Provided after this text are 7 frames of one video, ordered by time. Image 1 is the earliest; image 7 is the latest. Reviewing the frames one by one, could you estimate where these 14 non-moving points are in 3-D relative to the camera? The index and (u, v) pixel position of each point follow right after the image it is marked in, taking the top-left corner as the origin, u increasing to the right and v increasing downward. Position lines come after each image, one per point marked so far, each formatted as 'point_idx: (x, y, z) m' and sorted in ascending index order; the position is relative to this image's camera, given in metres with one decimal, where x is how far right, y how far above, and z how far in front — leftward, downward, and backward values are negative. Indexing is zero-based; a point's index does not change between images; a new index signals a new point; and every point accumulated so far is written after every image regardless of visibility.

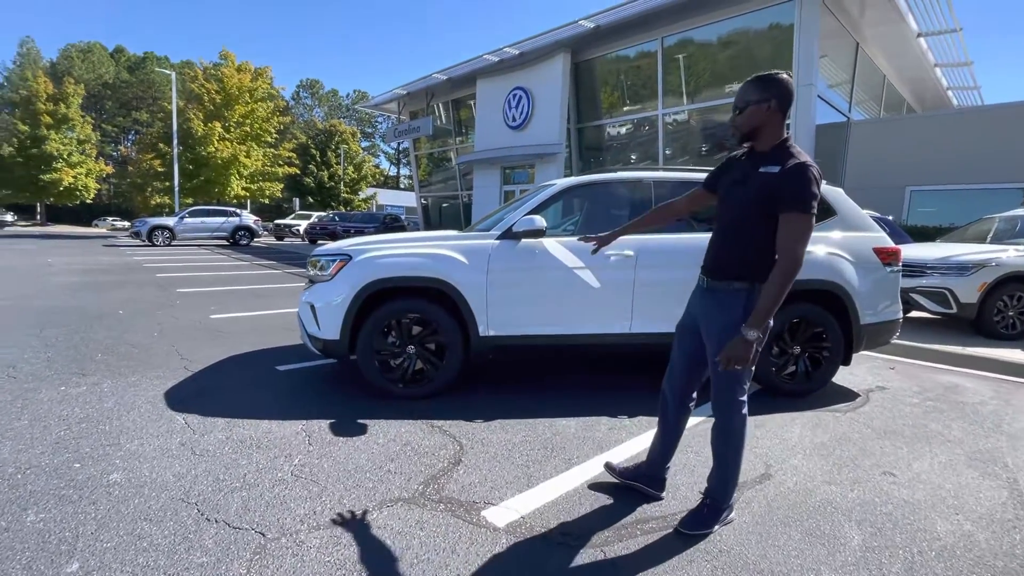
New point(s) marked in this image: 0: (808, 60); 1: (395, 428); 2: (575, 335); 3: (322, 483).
0: (+6.9, +5.2, +11.0) m
1: (-0.9, -1.1, +3.8) m
2: (+0.6, -0.4, +4.5) m
3: (-1.2, -1.2, +2.9) m
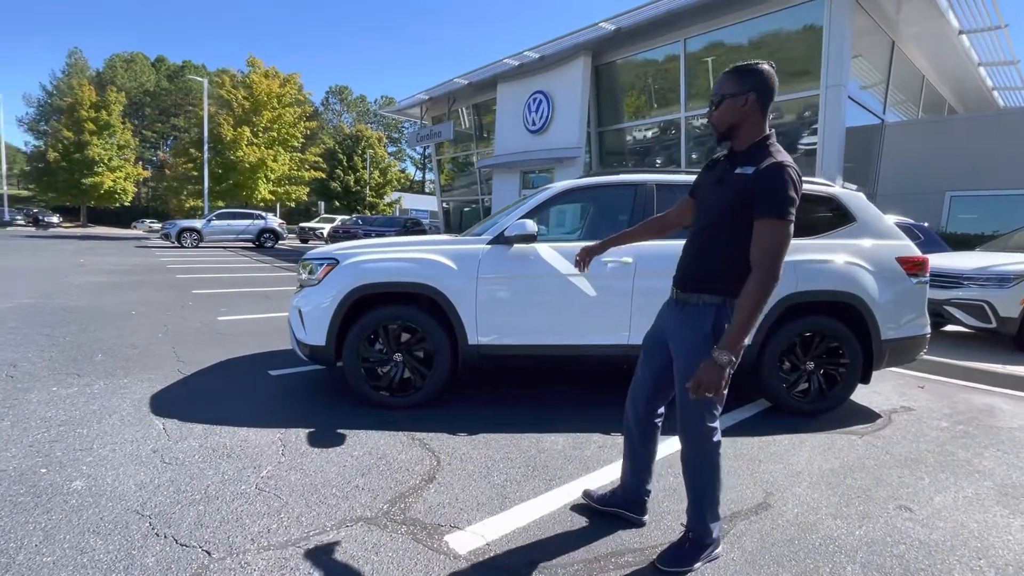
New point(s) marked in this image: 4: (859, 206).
0: (+7.2, +5.0, +10.5) m
1: (-1.1, -1.2, +3.7) m
2: (+0.5, -0.5, +4.3) m
3: (-1.4, -1.2, +2.8) m
4: (+3.4, +0.8, +4.7) m
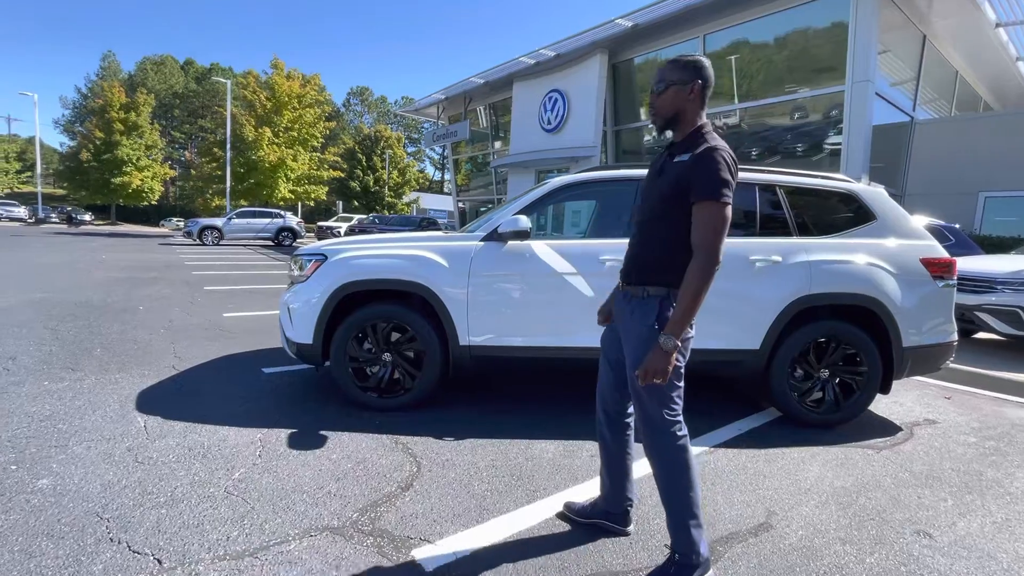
0: (+7.4, +4.9, +10.0) m
1: (-1.1, -1.1, +3.5) m
2: (+0.4, -0.5, +4.1) m
3: (-1.5, -1.2, +2.7) m
4: (+3.4, +0.8, +4.3) m
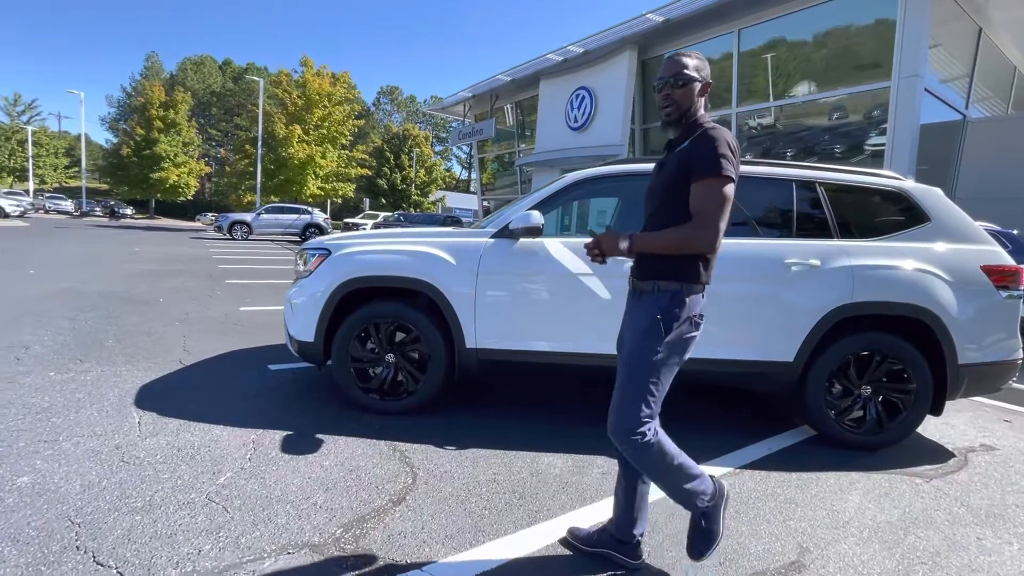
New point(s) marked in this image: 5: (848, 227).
0: (+7.9, +4.8, +9.4) m
1: (-1.1, -1.1, +3.3) m
2: (+0.5, -0.5, +3.8) m
3: (-1.5, -1.2, +2.5) m
4: (+3.5, +0.7, +3.9) m
5: (+2.7, +0.5, +3.9) m
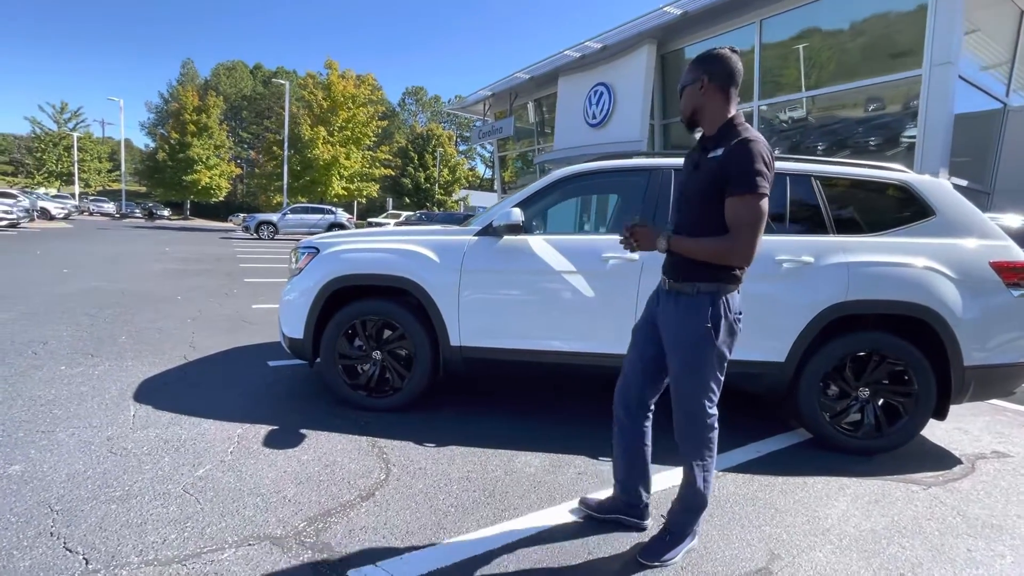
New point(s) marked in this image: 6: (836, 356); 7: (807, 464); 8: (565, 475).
0: (+8.1, +4.8, +8.9) m
1: (-1.3, -1.1, +3.4) m
2: (+0.4, -0.5, +3.7) m
3: (-1.7, -1.2, +2.6) m
4: (+3.4, +0.7, +3.7) m
5: (+2.6, +0.5, +3.7) m
6: (+2.4, -0.5, +3.6) m
7: (+2.1, -1.3, +3.4) m
8: (+0.3, -1.2, +3.1) m
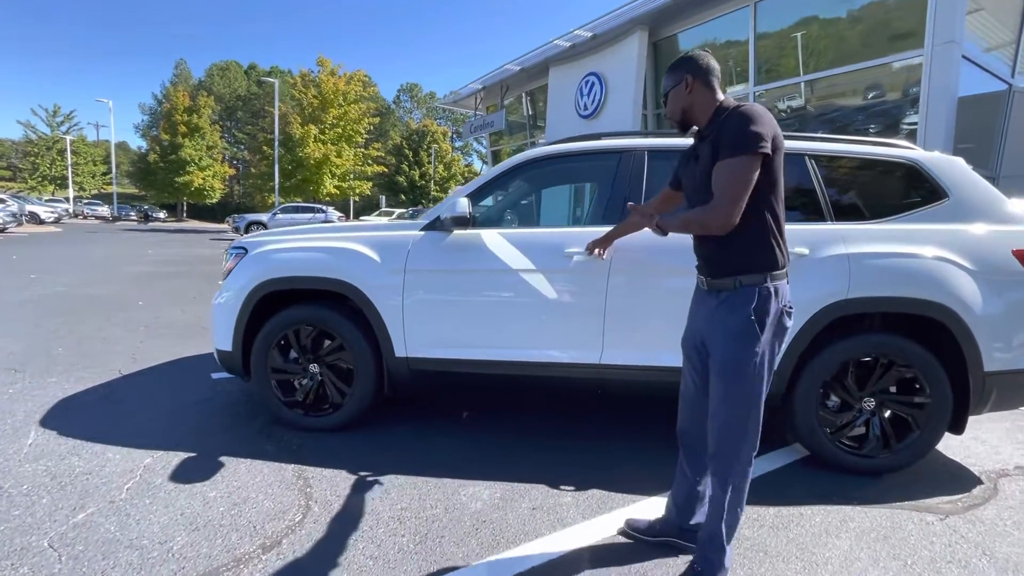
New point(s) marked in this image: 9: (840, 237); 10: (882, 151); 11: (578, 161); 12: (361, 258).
0: (+7.7, +5.0, +8.4) m
1: (-1.6, -1.1, +2.9) m
2: (+0.1, -0.5, +3.3) m
3: (-2.0, -1.2, +2.1) m
4: (+3.0, +0.8, +3.2) m
5: (+2.3, +0.5, +3.2) m
6: (+2.1, -0.5, +3.1) m
7: (+1.8, -1.3, +3.0) m
8: (0.0, -1.2, +2.6) m
9: (+2.1, +0.3, +3.1) m
10: (+2.6, +1.0, +3.3) m
11: (+0.5, +0.9, +3.5) m
12: (-1.1, +0.2, +3.4) m
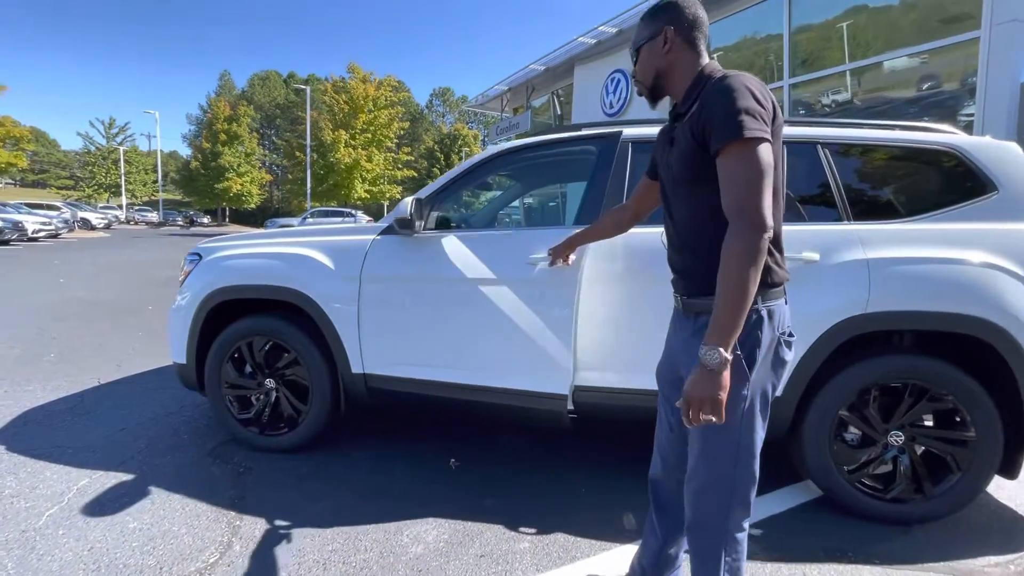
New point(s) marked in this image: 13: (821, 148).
0: (+7.8, +4.9, +7.5) m
1: (-1.8, -1.2, +2.7) m
2: (-0.2, -0.6, +2.9) m
3: (-2.3, -1.3, +1.9) m
4: (+2.8, +0.7, +2.7) m
5: (+2.0, +0.5, +2.7) m
6: (+1.8, -0.6, +2.6) m
7: (+1.6, -1.3, +2.5) m
8: (-0.2, -1.3, +2.2) m
9: (+1.9, +0.3, +2.6) m
10: (+2.4, +0.9, +2.8) m
11: (+0.3, +0.9, +3.1) m
12: (-1.3, +0.2, +3.1) m
13: (+1.8, +0.8, +2.8) m
